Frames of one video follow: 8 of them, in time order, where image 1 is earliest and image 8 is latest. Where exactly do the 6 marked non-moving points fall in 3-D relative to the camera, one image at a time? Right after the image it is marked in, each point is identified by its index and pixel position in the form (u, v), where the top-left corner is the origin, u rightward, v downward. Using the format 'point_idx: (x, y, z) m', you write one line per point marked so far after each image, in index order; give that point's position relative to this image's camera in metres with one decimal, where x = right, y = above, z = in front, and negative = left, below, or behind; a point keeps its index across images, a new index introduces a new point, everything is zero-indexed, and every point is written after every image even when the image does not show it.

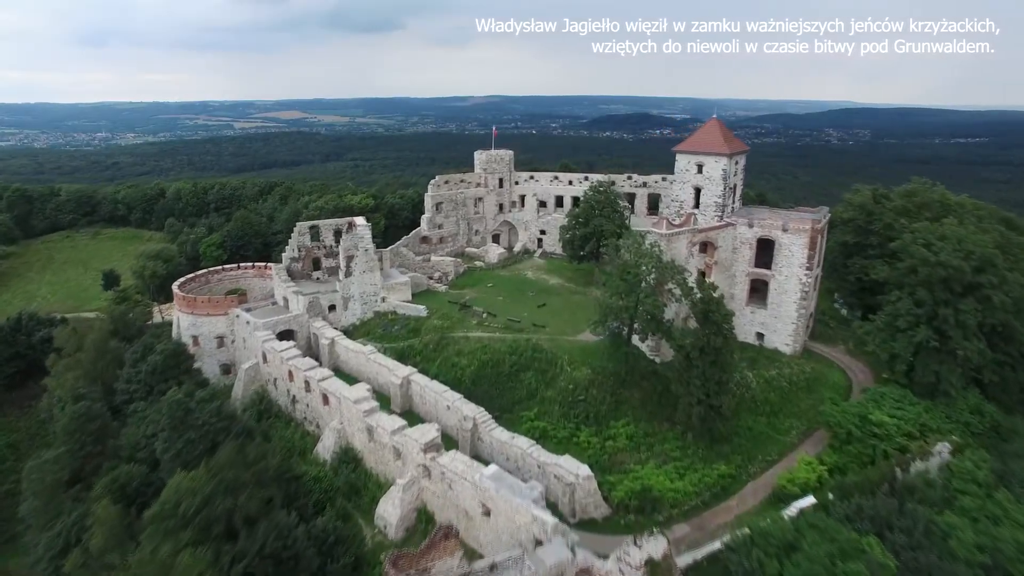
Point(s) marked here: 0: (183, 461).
0: (-10.5, -5.5, +19.2) m
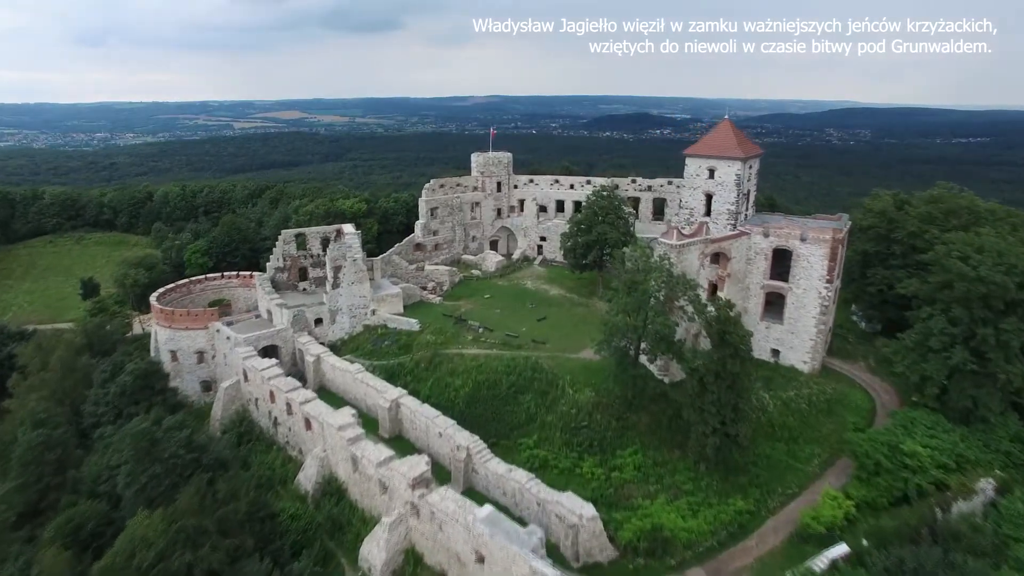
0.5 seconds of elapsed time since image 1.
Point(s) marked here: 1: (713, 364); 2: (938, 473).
0: (-10.5, -6.1, +17.4) m
1: (+6.3, -2.4, +18.8) m
2: (+12.6, -5.5, +17.8) m
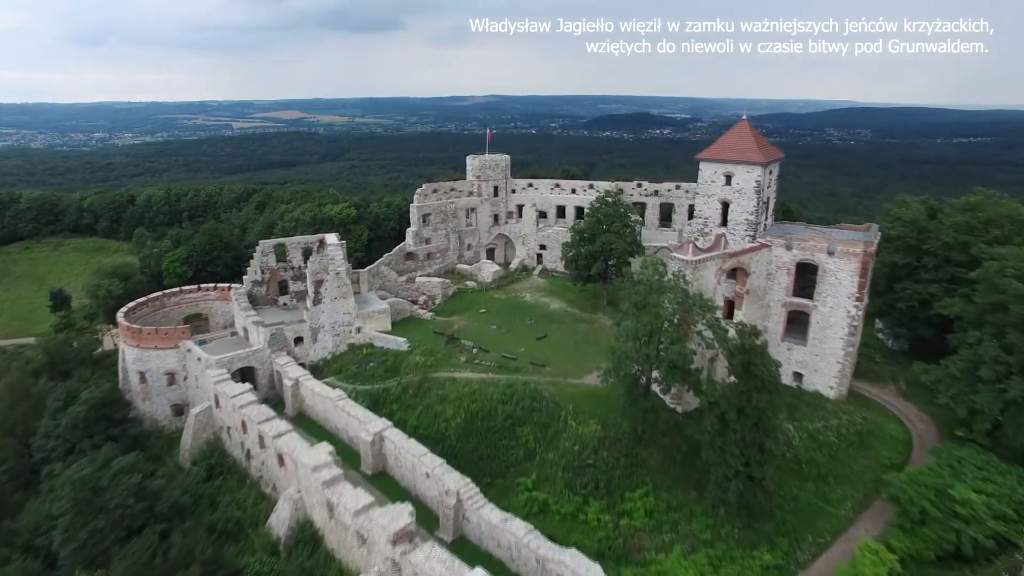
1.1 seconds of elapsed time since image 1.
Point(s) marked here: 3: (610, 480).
0: (-10.7, -6.7, +15.1) m
1: (+6.2, -3.1, +16.6) m
2: (+12.5, -6.1, +15.5) m
3: (+3.0, -5.9, +18.5) m
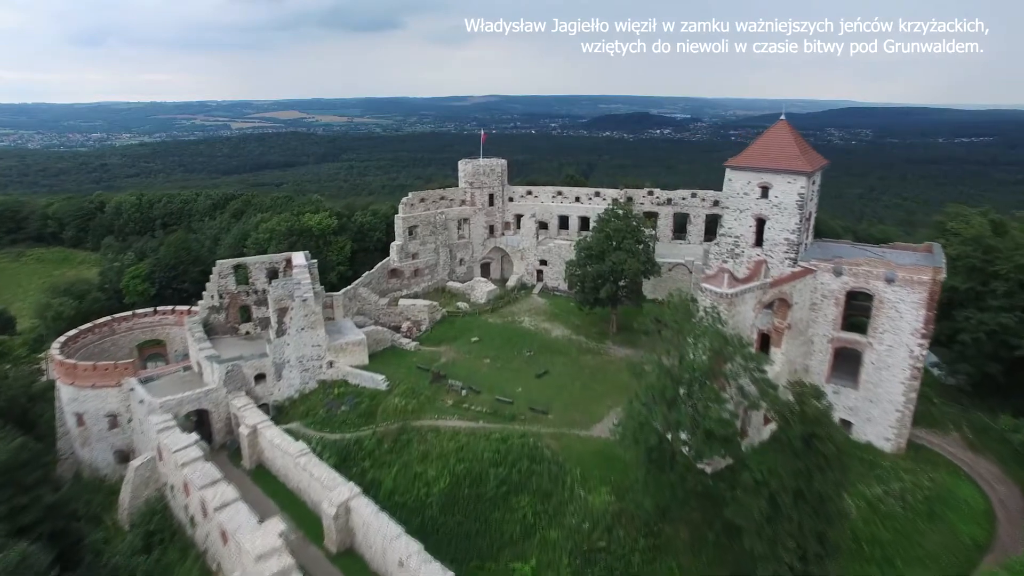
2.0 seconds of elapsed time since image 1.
0: (-10.8, -7.8, +11.5) m
1: (+6.0, -4.1, +13.0) m
2: (+12.3, -7.1, +11.9) m
3: (+2.9, -6.9, +14.9) m
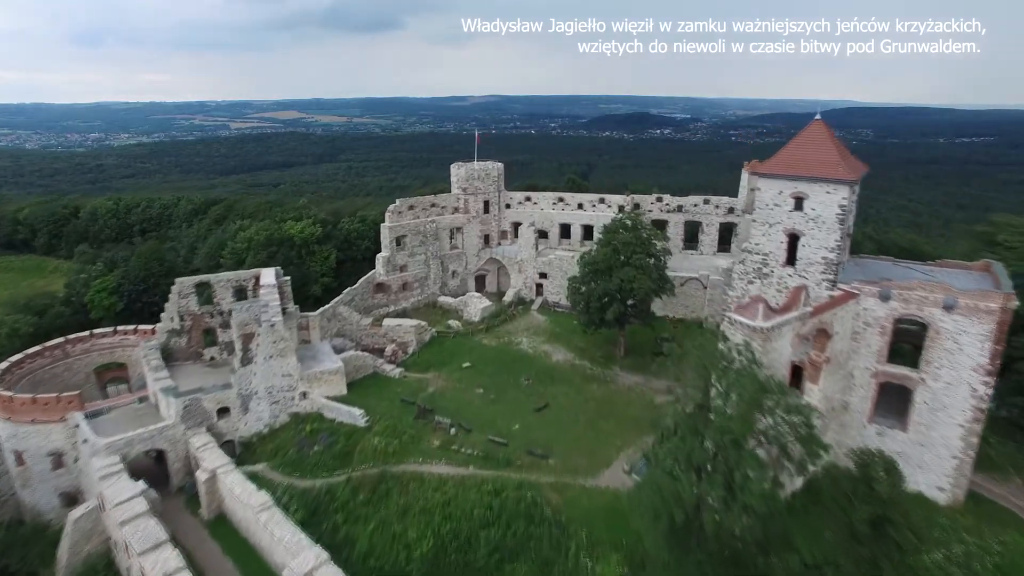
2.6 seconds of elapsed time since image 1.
0: (-10.9, -8.5, +8.9) m
1: (+5.9, -4.8, +10.4) m
2: (+12.2, -7.9, +9.4) m
3: (+2.7, -7.6, +12.3) m
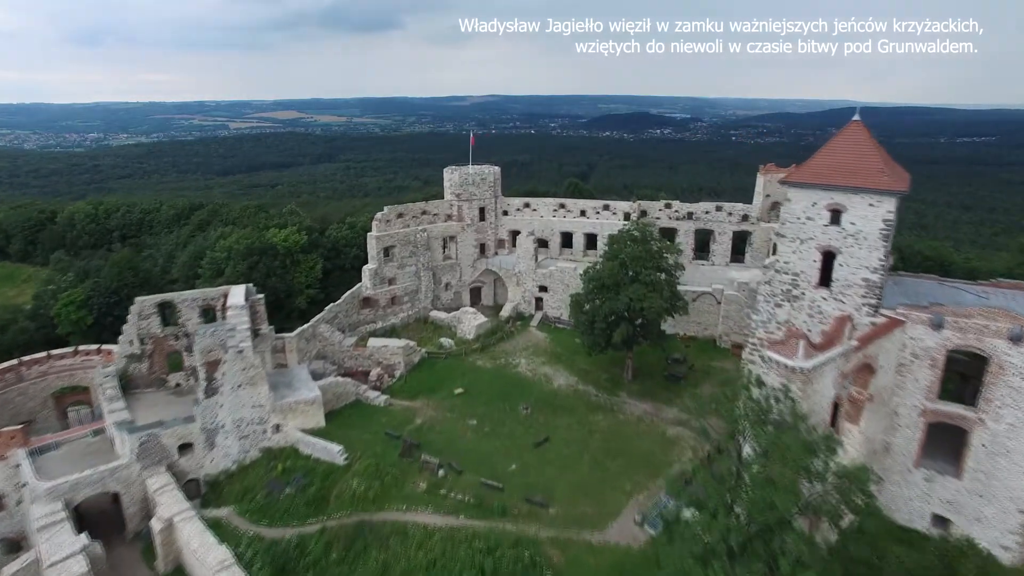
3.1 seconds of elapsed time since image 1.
0: (-11.0, -9.1, +6.9) m
1: (+5.8, -5.4, +8.3) m
2: (+12.1, -8.5, +7.3) m
3: (+2.6, -8.3, +10.3) m
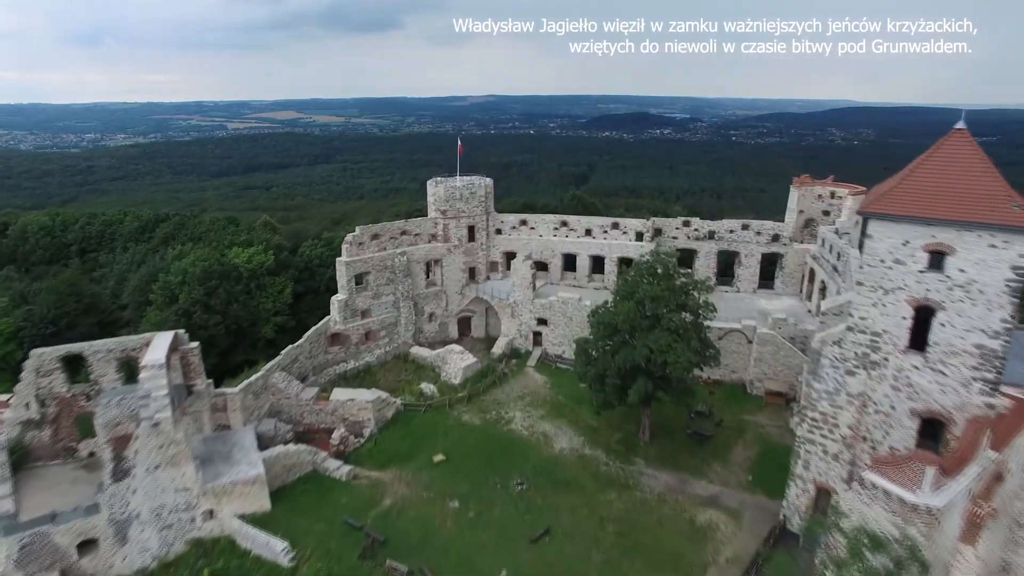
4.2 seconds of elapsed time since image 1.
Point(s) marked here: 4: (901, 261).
0: (-11.2, -10.4, +3.1) m
1: (+5.6, -6.6, +4.6) m
2: (+11.9, -9.7, +3.6) m
3: (+2.4, -9.5, +6.6) m
4: (+7.0, +0.5, +11.0) m
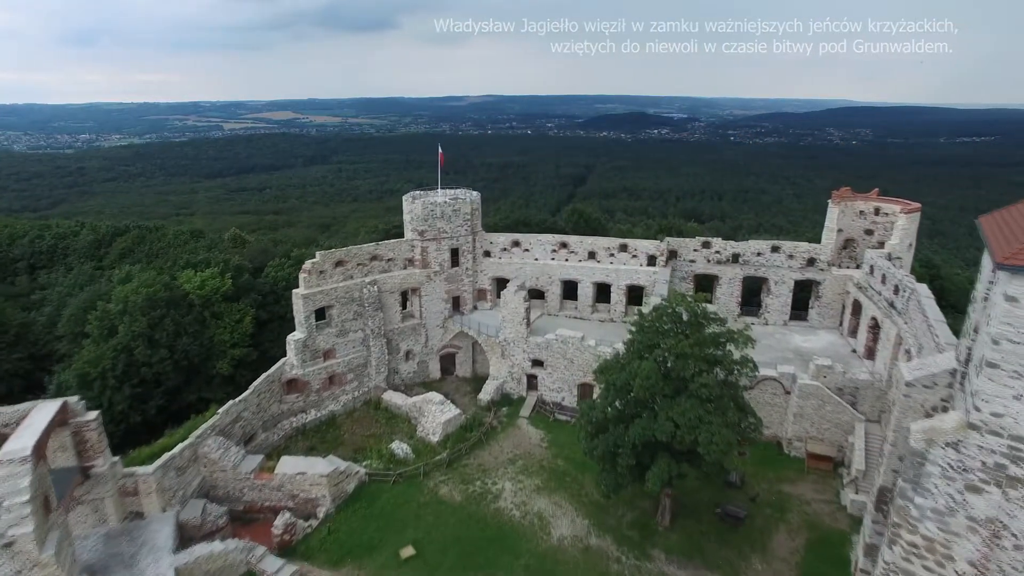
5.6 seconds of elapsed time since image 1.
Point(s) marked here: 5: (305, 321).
0: (-11.4, -11.5, -0.4) m
1: (+5.4, -7.7, +1.2) m
2: (+11.7, -10.8, +0.2) m
3: (+2.2, -10.6, +3.1) m
4: (+6.8, -0.5, +7.6) m
5: (-6.2, -1.0, +17.9) m
